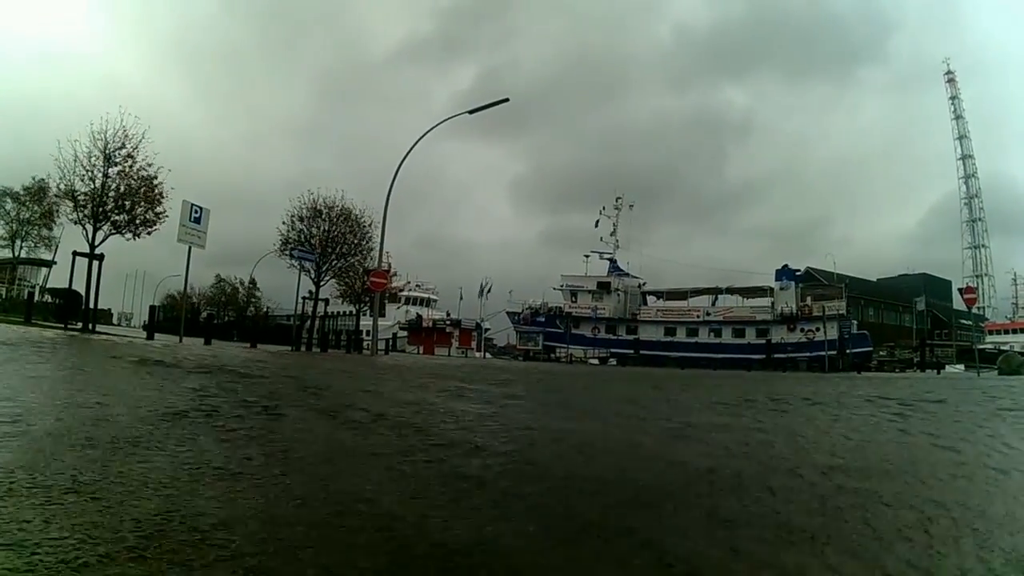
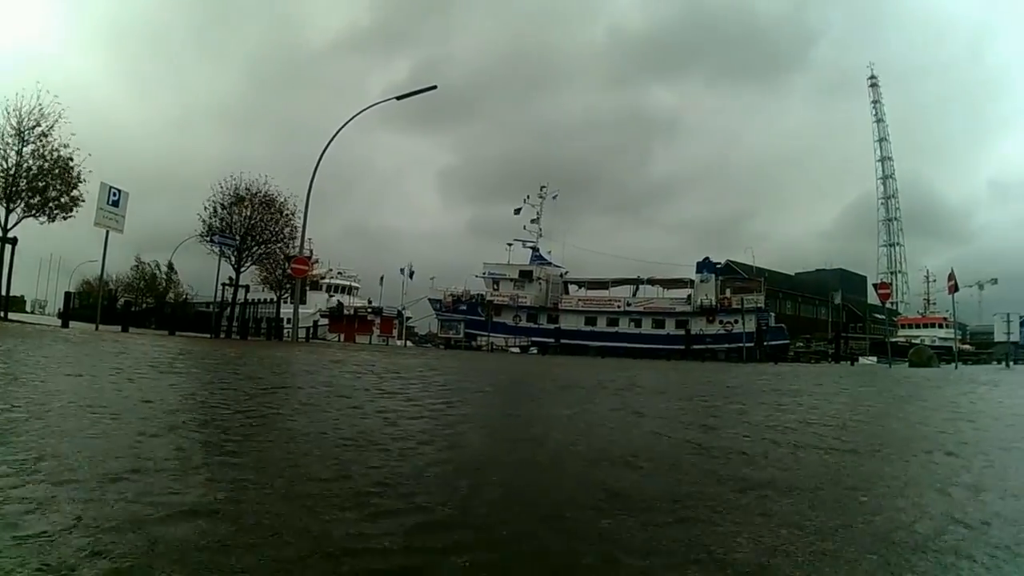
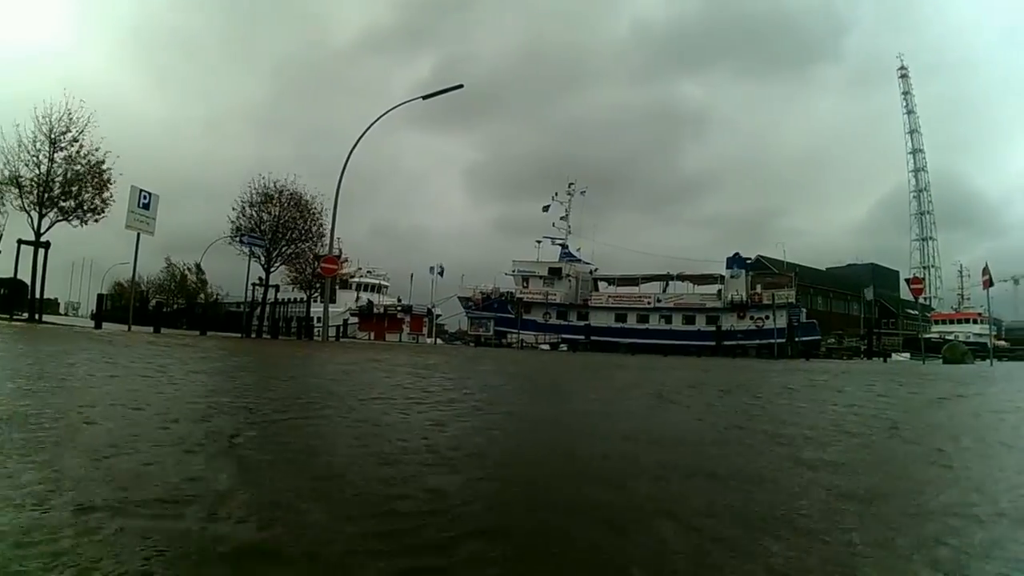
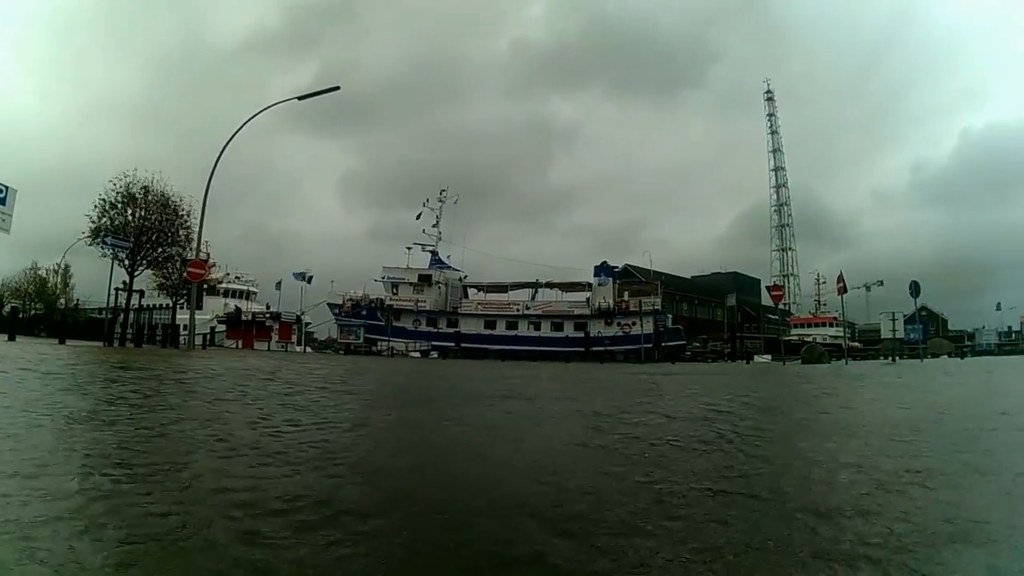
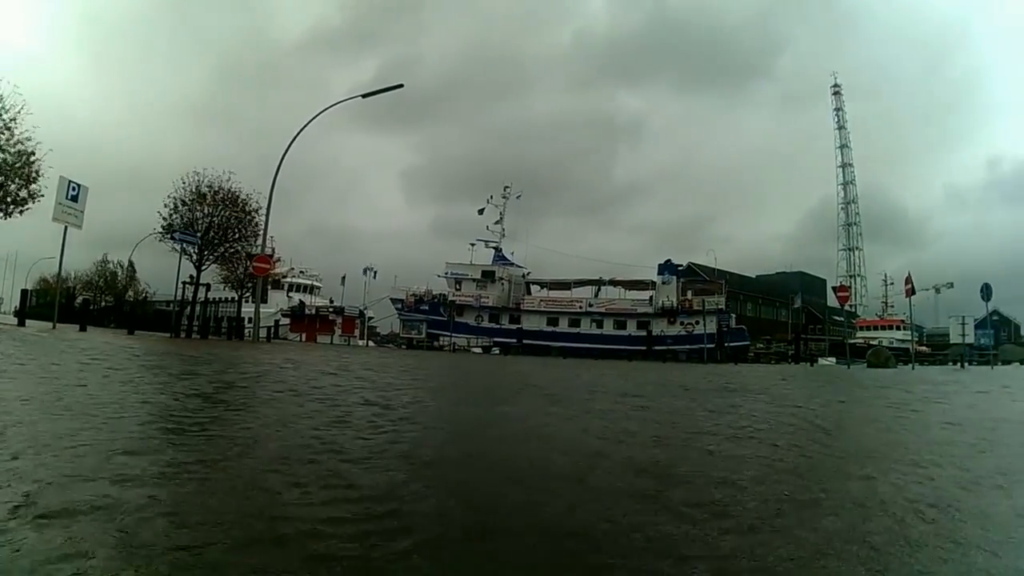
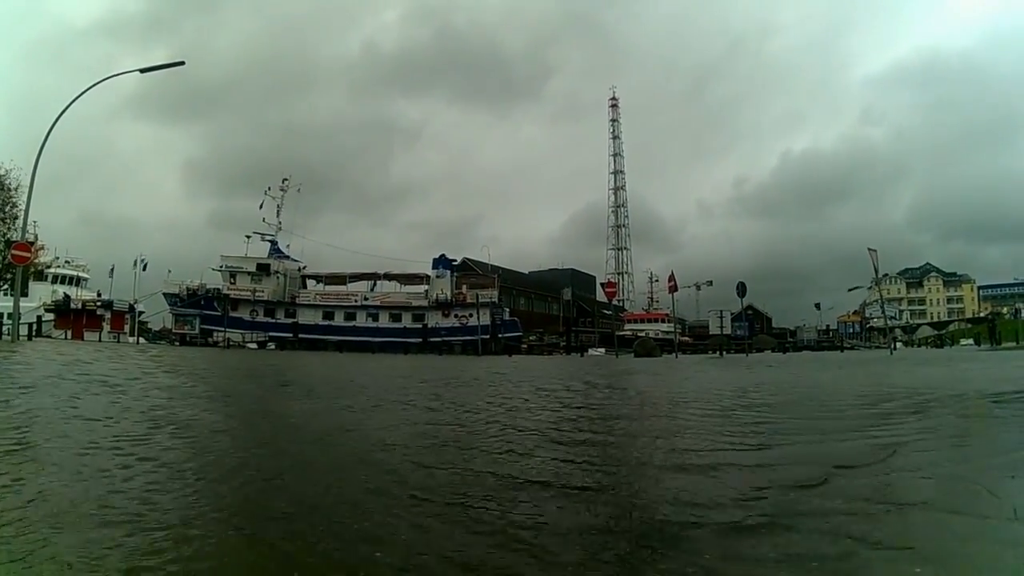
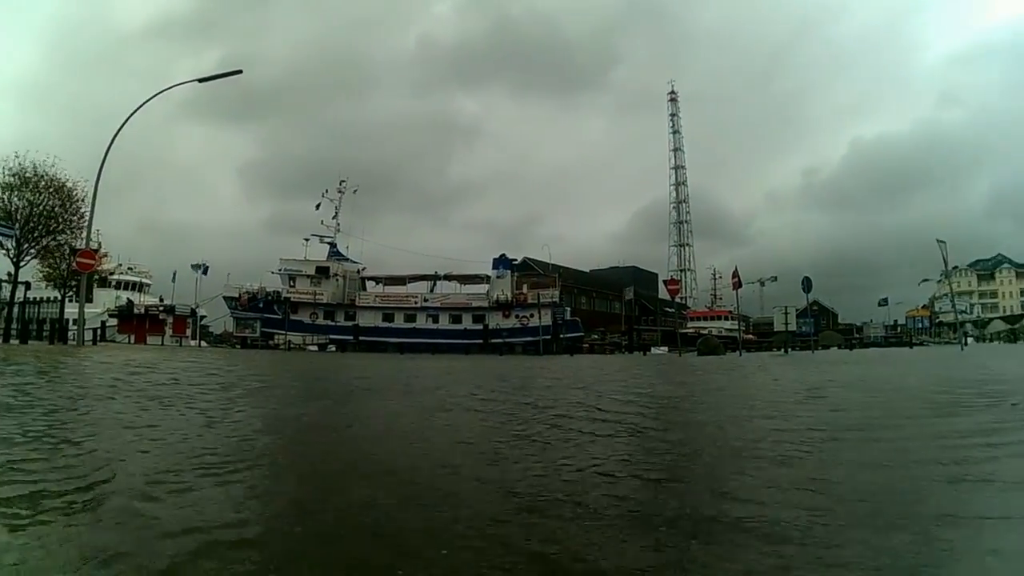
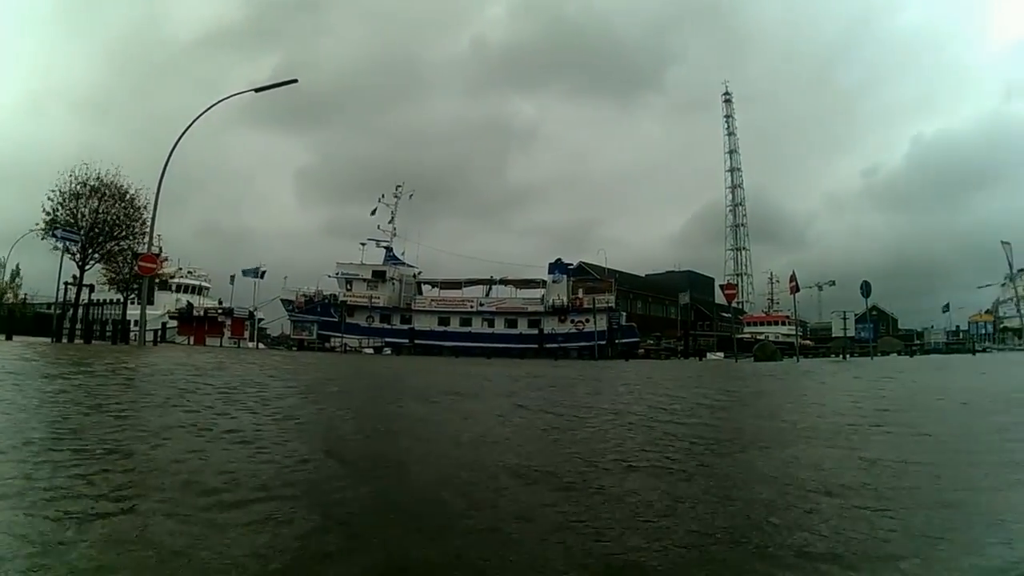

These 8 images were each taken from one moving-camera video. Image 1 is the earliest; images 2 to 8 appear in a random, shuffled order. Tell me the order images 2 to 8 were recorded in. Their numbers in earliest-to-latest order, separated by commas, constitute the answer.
3, 2, 5, 4, 8, 7, 6
